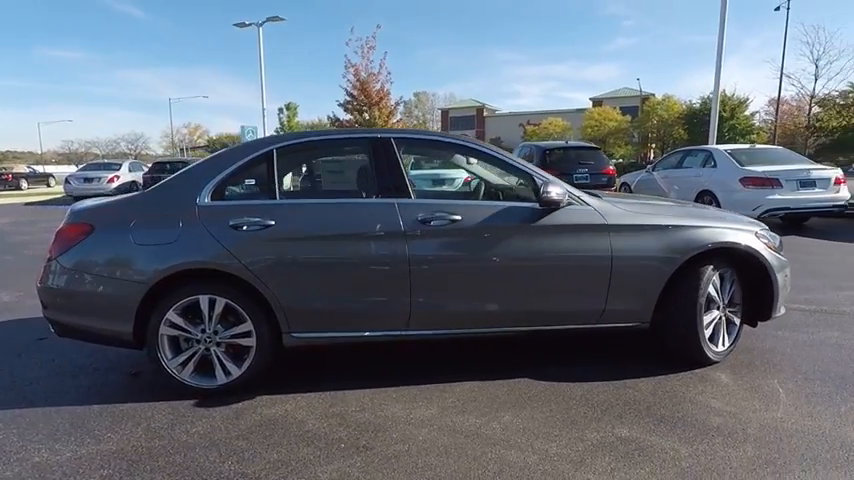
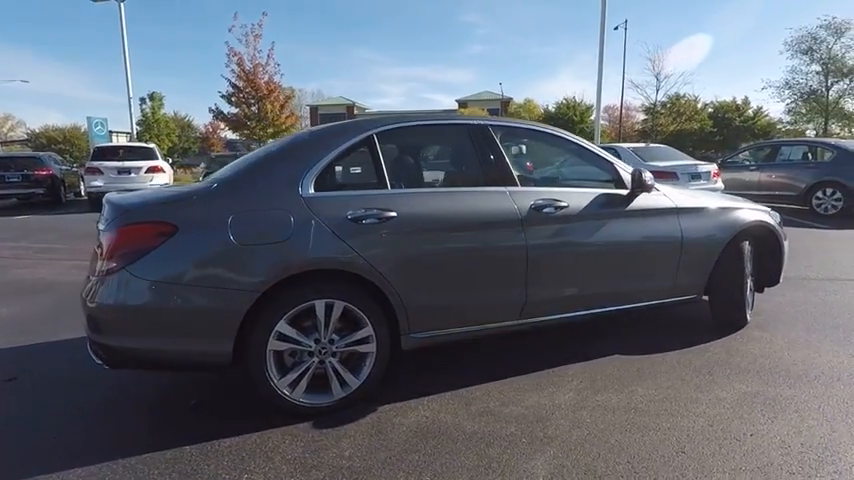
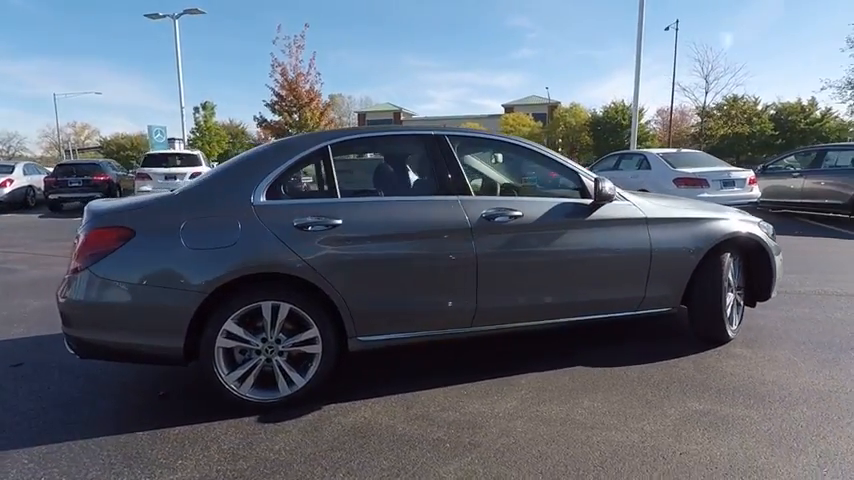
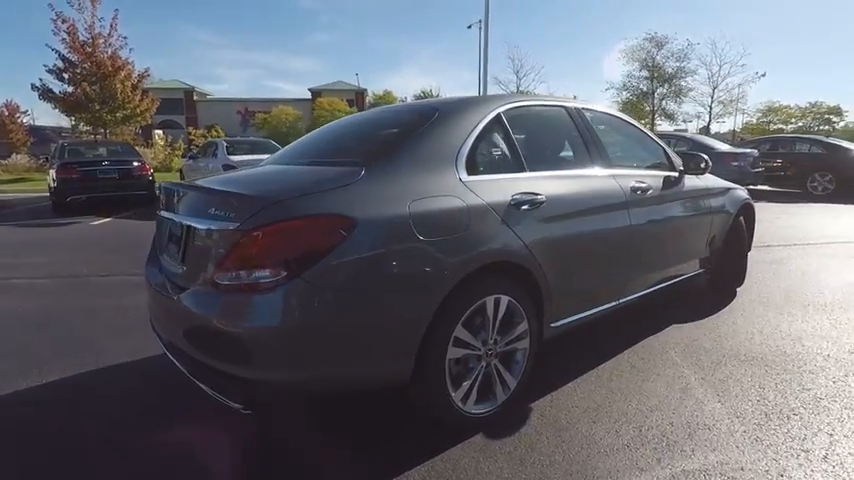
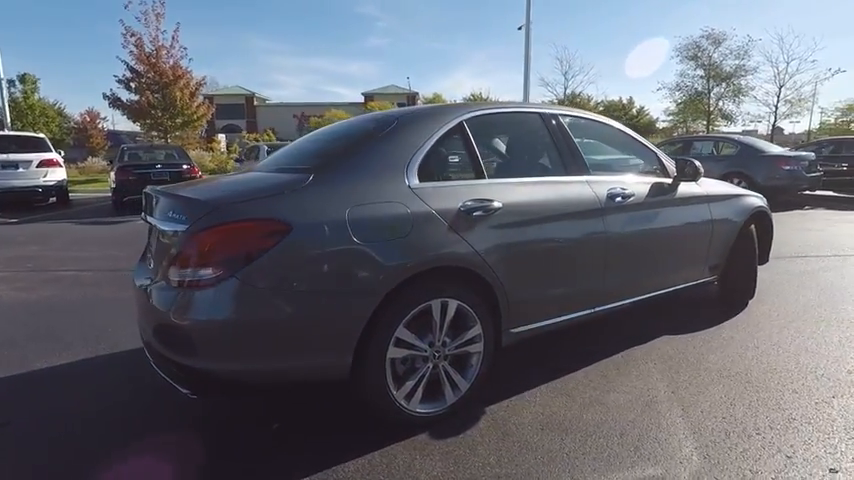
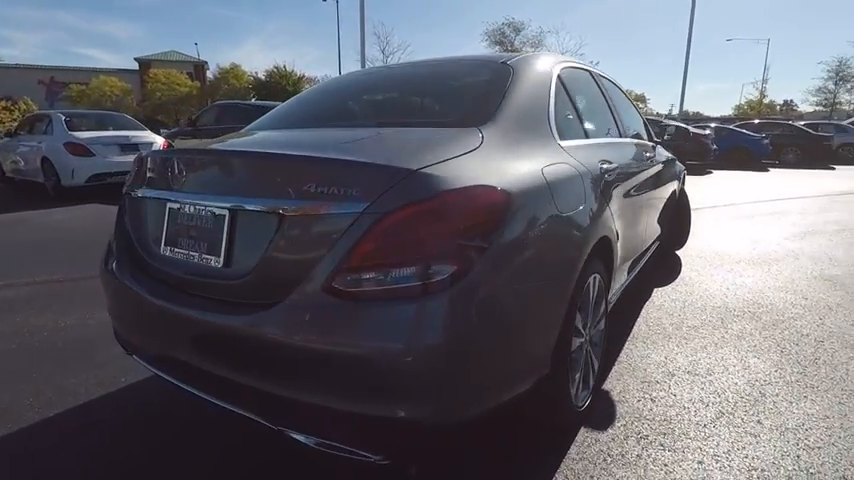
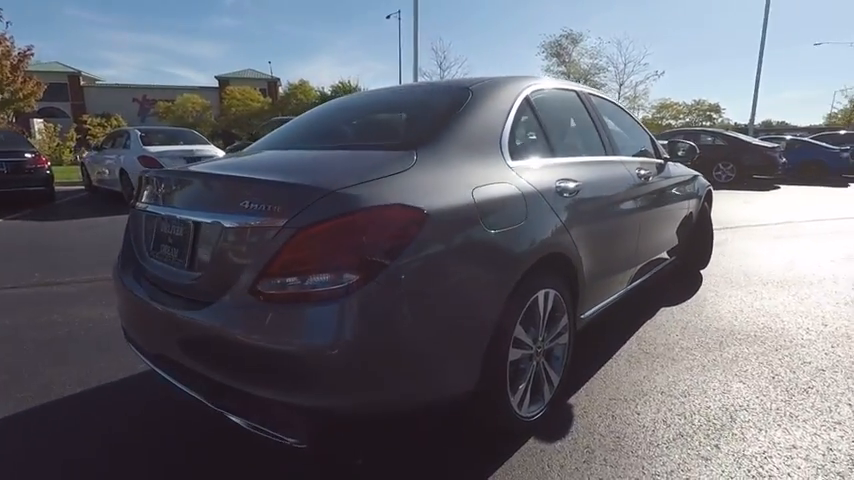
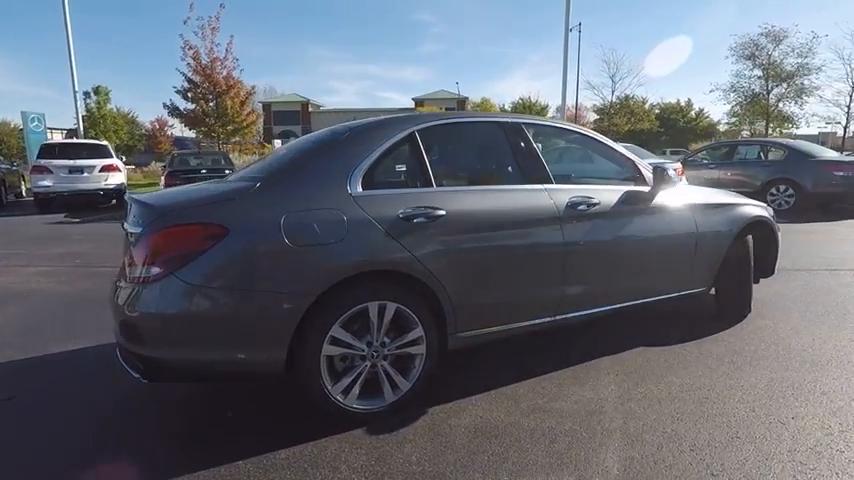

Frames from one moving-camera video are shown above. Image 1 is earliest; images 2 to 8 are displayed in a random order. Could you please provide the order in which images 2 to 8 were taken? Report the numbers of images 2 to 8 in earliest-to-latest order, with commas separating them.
3, 2, 8, 5, 4, 7, 6
